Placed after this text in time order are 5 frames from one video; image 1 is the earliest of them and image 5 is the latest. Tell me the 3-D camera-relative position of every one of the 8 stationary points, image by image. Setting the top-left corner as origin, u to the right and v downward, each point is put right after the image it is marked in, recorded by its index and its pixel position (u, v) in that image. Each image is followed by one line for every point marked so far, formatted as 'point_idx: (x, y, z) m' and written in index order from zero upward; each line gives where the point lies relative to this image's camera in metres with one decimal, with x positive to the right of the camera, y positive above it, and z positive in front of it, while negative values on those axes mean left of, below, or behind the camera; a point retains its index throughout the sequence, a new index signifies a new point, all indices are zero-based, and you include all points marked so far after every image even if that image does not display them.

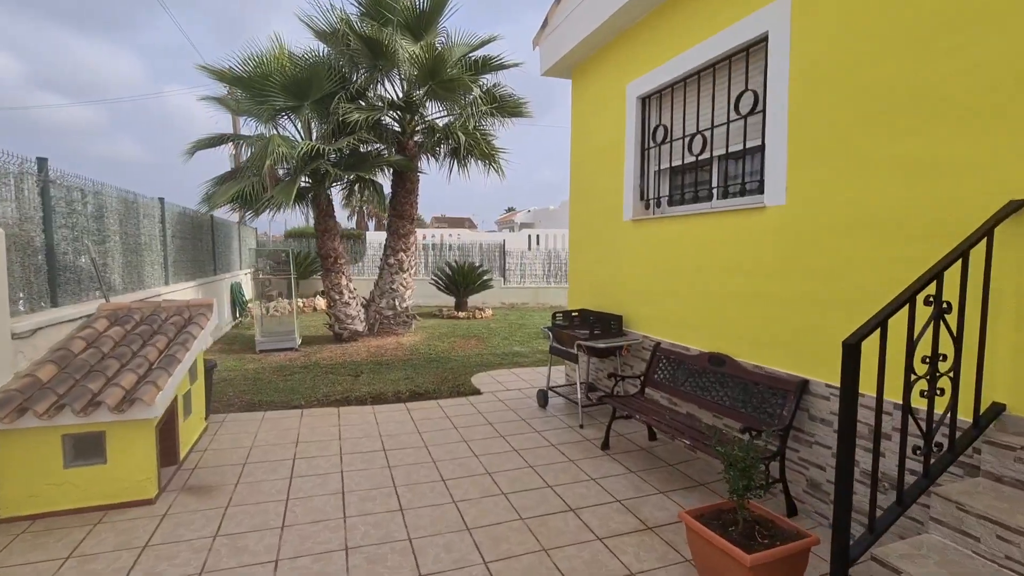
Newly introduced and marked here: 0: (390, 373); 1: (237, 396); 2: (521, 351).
0: (-1.5, -1.1, +6.0) m
1: (-2.8, -1.1, +5.1) m
2: (+0.2, -1.0, +7.6) m
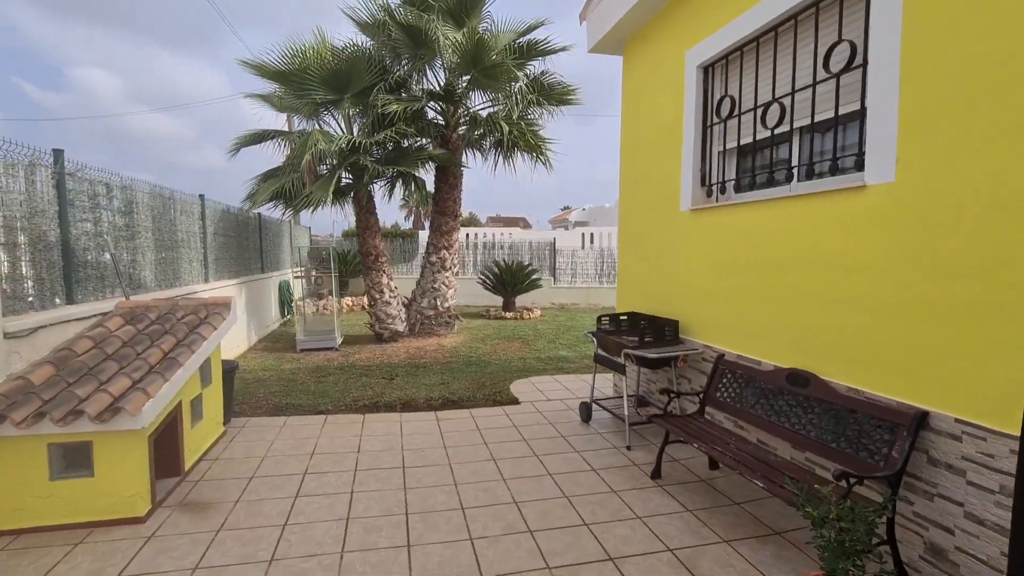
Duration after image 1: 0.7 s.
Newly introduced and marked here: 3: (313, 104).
0: (-1.0, -1.0, +5.7) m
1: (-2.5, -1.1, +4.9) m
2: (+0.8, -1.0, +7.1) m
3: (-2.7, +2.5, +6.6) m
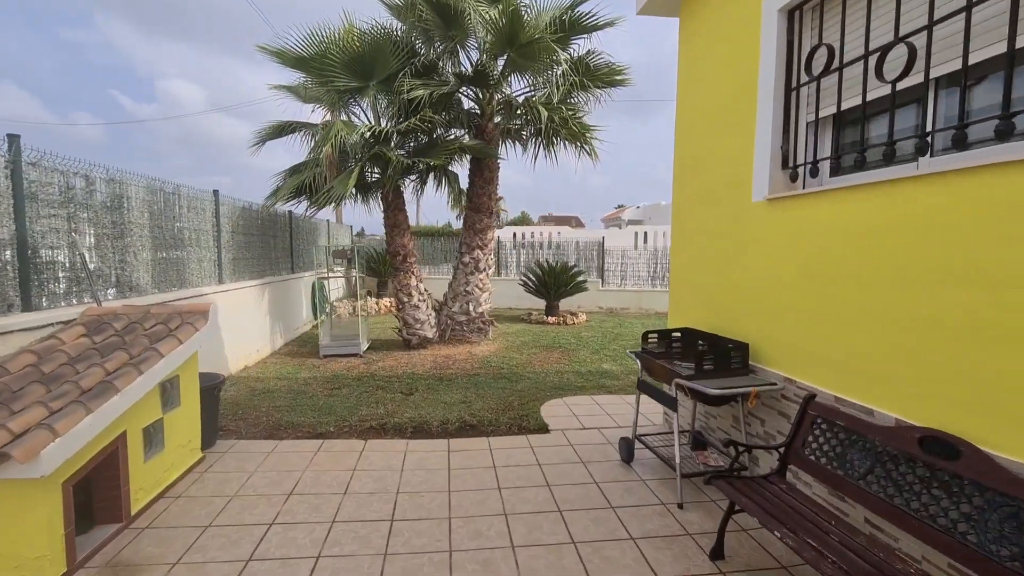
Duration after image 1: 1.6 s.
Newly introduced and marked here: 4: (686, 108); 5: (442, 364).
0: (-0.7, -1.1, +5.1) m
1: (-2.2, -1.1, +4.4) m
2: (+1.3, -1.0, +6.3) m
3: (-2.2, +2.4, +6.1) m
4: (+1.4, +1.4, +3.8) m
5: (-0.9, -1.0, +6.4) m
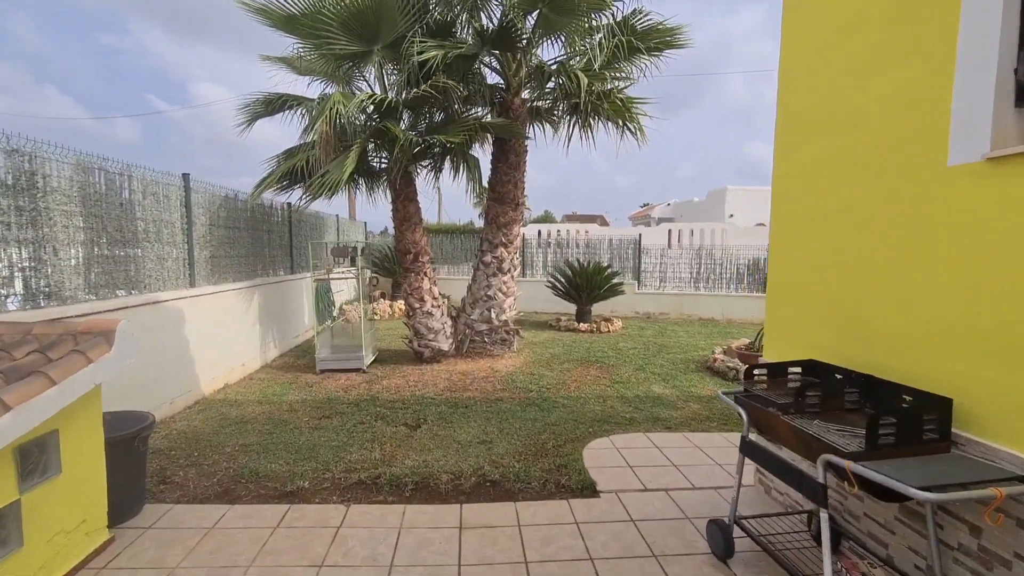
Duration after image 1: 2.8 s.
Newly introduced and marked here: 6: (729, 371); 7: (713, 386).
0: (-0.4, -1.1, +4.0) m
1: (-2.0, -1.2, +3.4) m
2: (+1.6, -1.1, +5.1) m
3: (-1.9, +2.4, +5.1) m
4: (+1.6, +1.3, +2.7) m
5: (-0.6, -1.0, +5.4) m
6: (+2.6, -1.0, +5.8) m
7: (+2.2, -1.1, +5.5) m
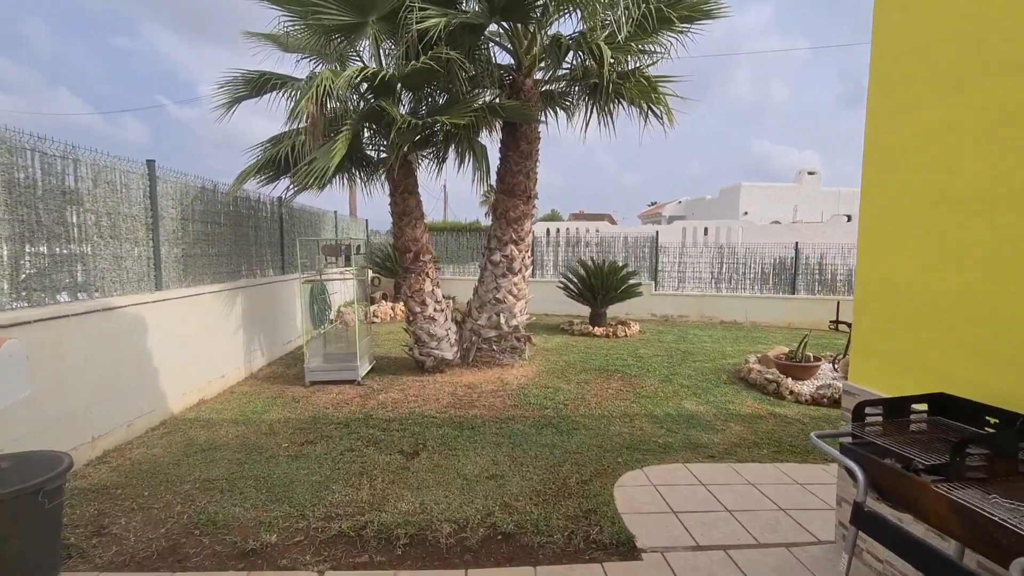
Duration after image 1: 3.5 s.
0: (-0.3, -1.2, +3.4) m
1: (-1.9, -1.2, +2.9) m
2: (+1.7, -1.1, +4.5) m
3: (-1.7, +2.4, +4.5) m
4: (+1.7, +1.3, +2.0) m
5: (-0.5, -1.1, +4.7) m
6: (+2.7, -1.0, +5.2) m
7: (+2.4, -1.1, +4.8) m
